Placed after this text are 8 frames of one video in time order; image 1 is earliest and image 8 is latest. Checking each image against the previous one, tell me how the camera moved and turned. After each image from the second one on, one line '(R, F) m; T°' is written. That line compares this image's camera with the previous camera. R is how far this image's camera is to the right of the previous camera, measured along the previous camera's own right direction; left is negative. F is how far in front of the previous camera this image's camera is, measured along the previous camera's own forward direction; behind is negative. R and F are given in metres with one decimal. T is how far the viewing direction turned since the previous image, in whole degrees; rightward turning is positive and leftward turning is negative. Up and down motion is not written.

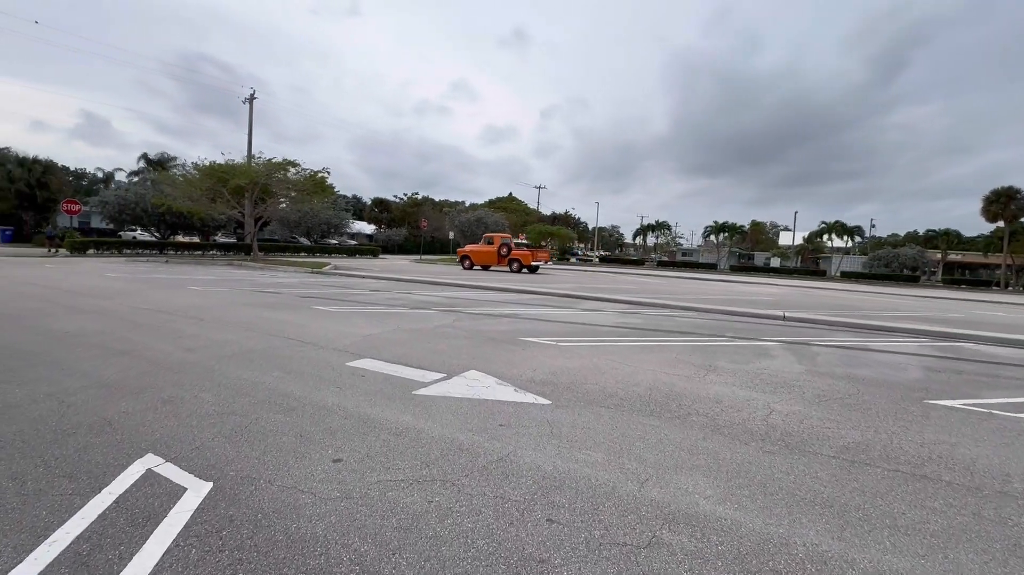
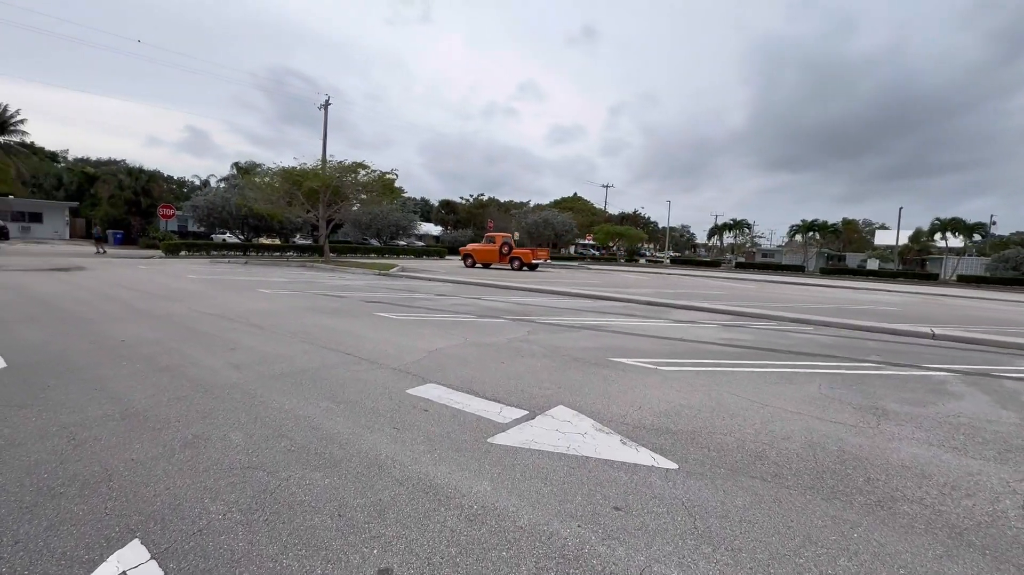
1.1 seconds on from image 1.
(-0.4, +1.3) m; -8°
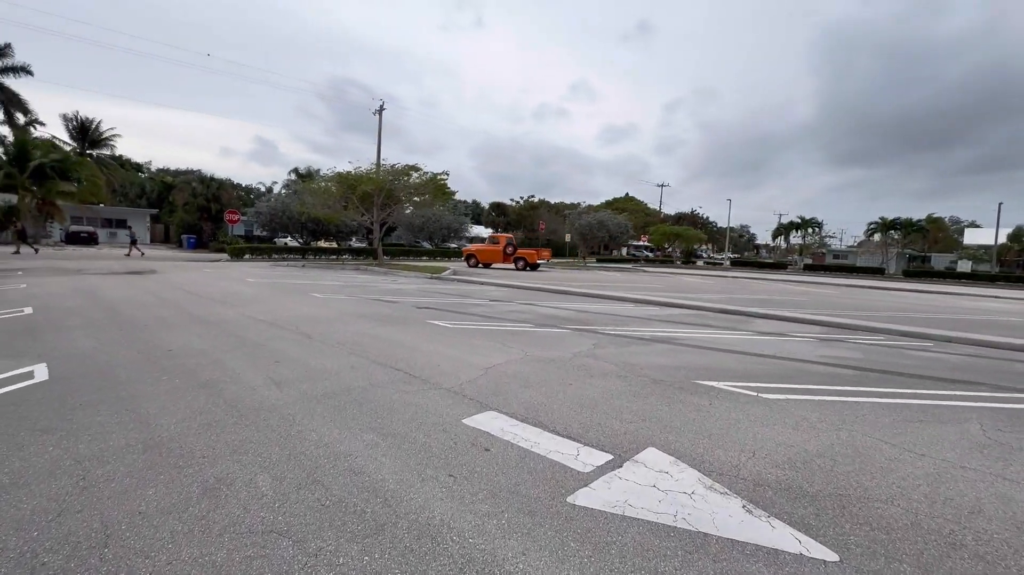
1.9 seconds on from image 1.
(-0.3, +0.8) m; -6°
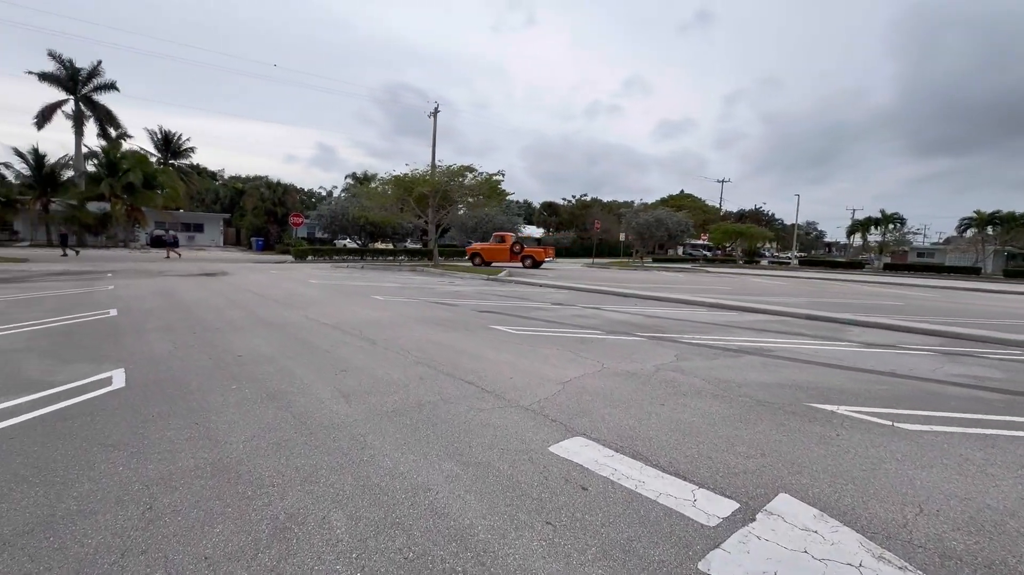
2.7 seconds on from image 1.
(-0.4, +0.5) m; -6°
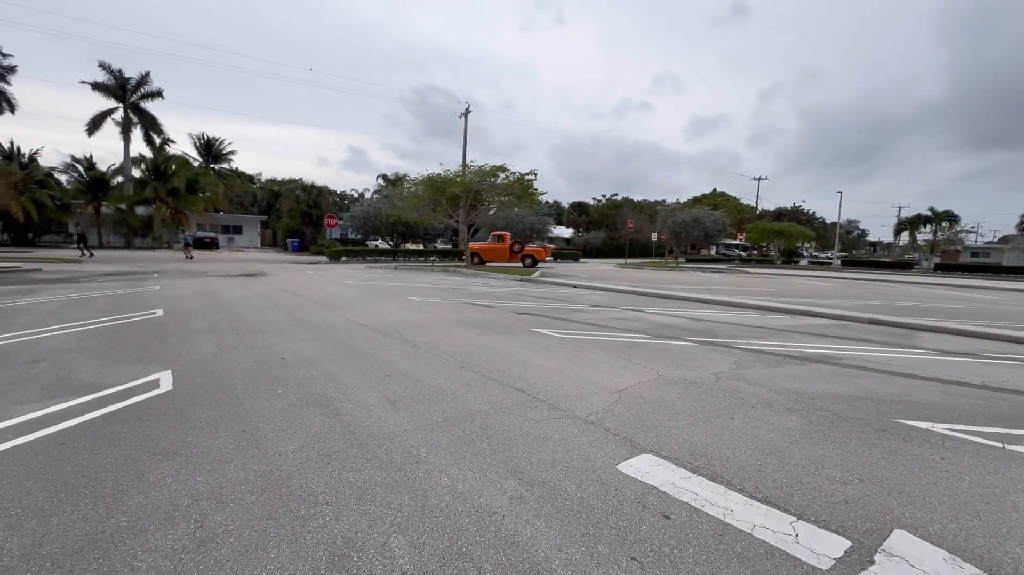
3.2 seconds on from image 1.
(-0.3, +0.3) m; -3°
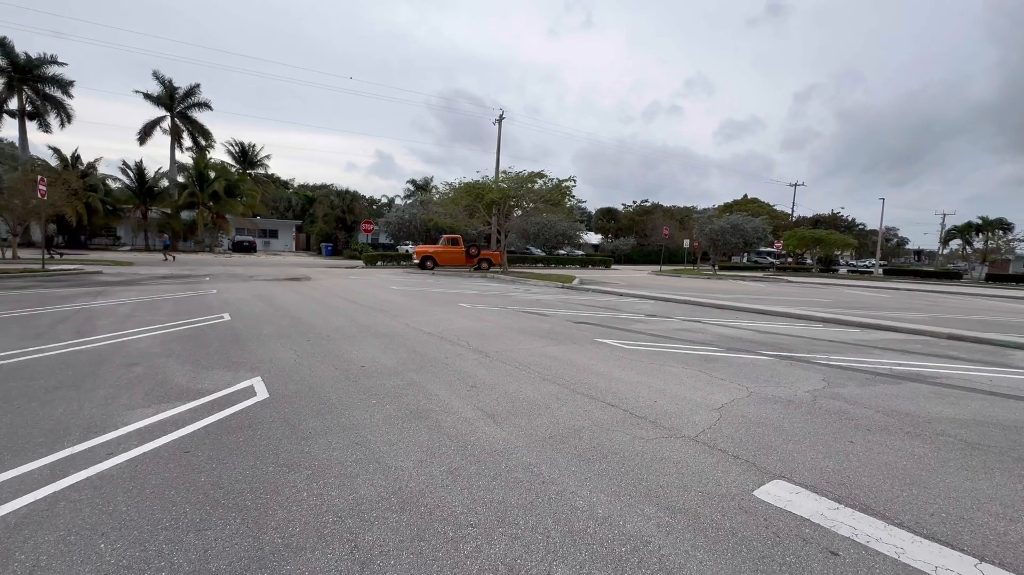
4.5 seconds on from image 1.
(-0.8, +0.1) m; -3°
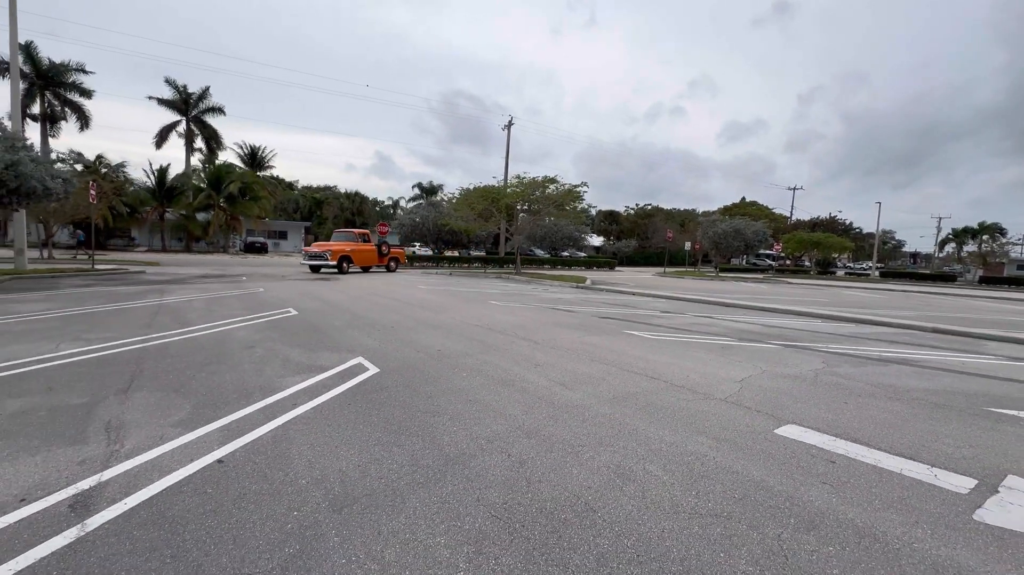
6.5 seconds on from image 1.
(-0.9, -1.3) m; 0°
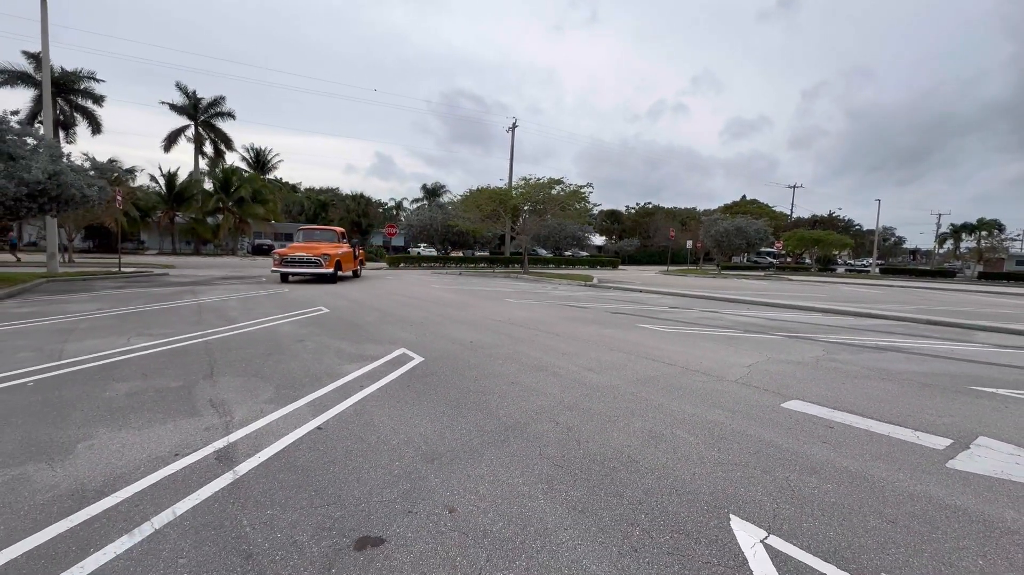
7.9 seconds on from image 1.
(-0.5, -0.7) m; 0°
